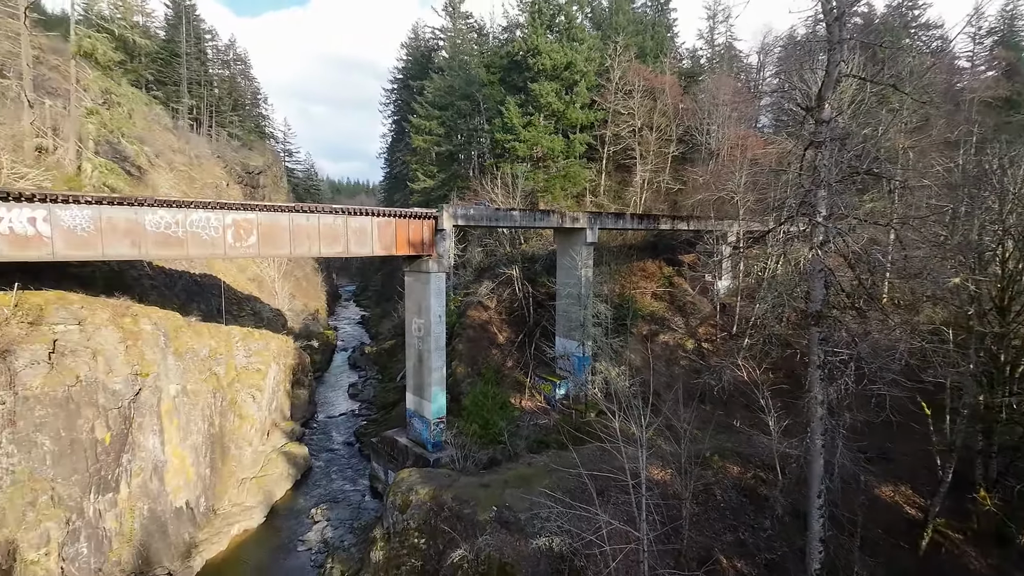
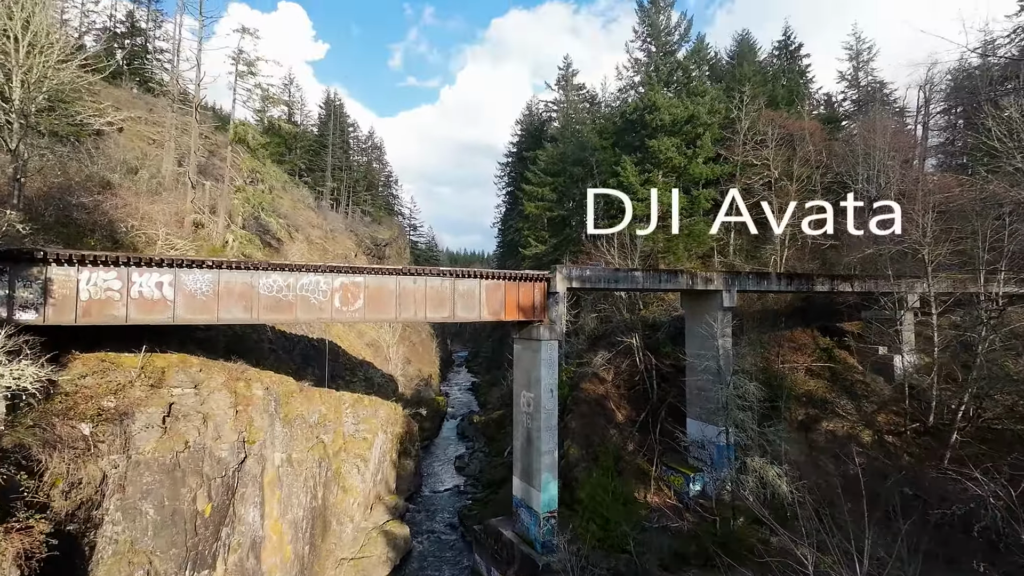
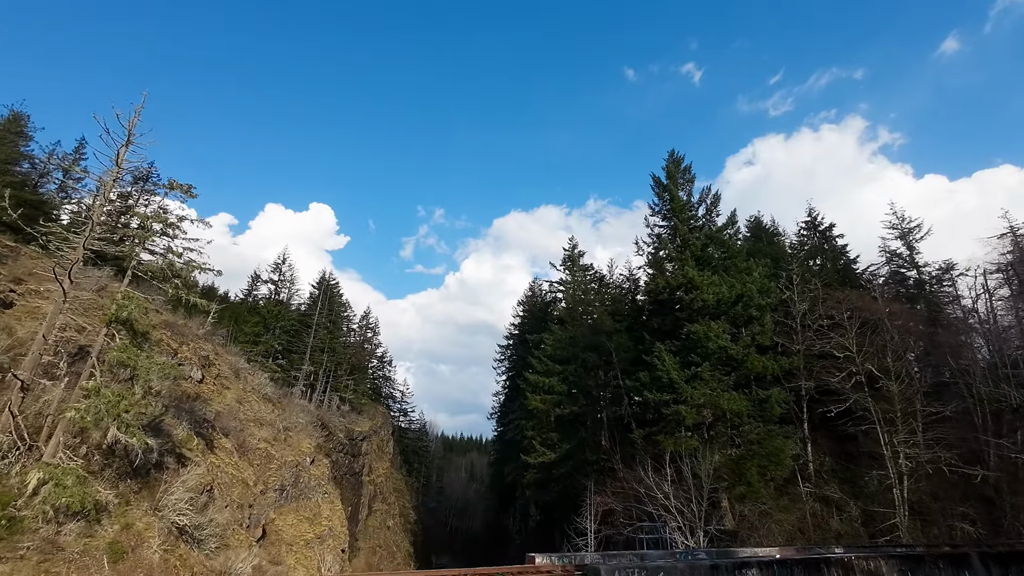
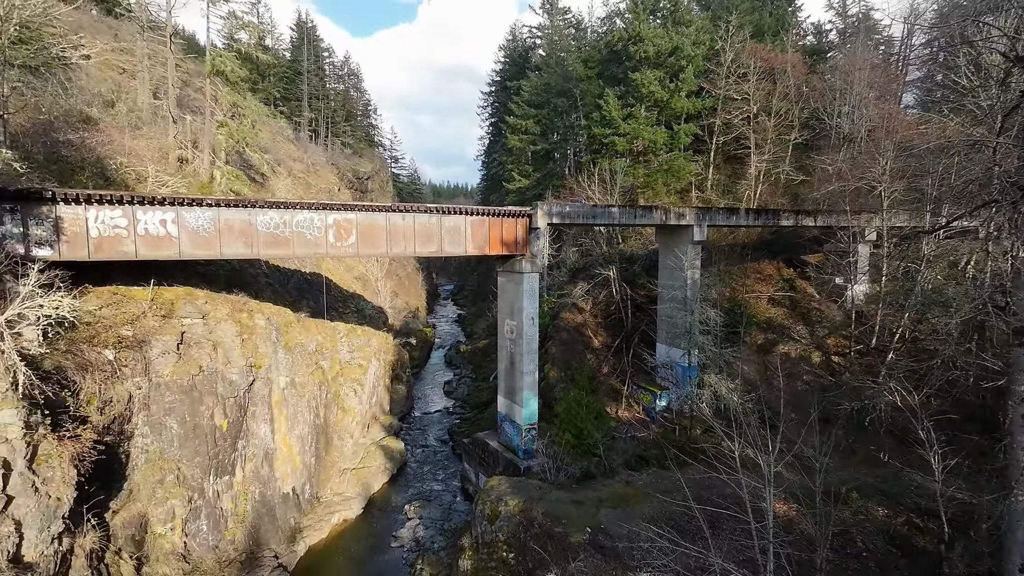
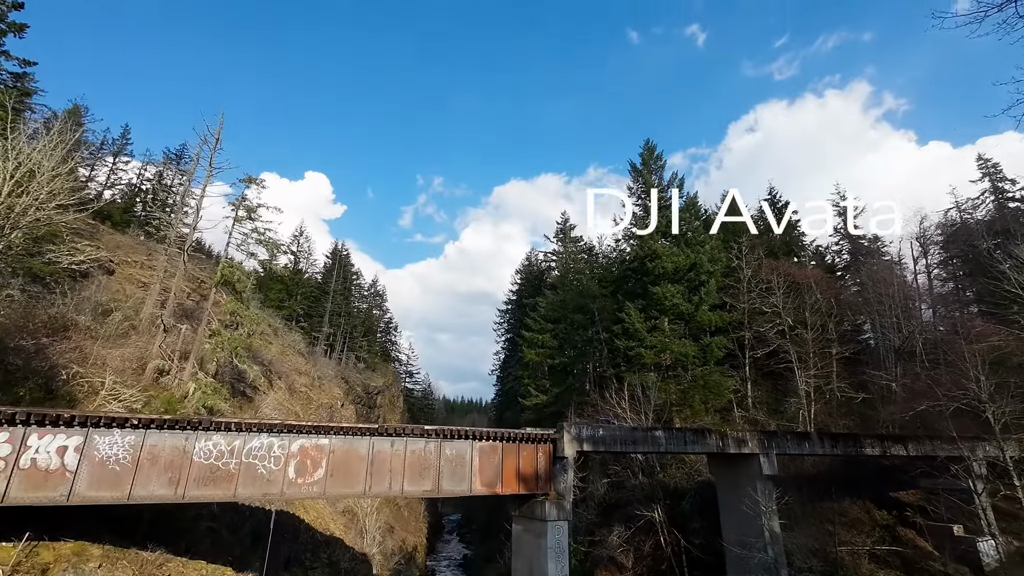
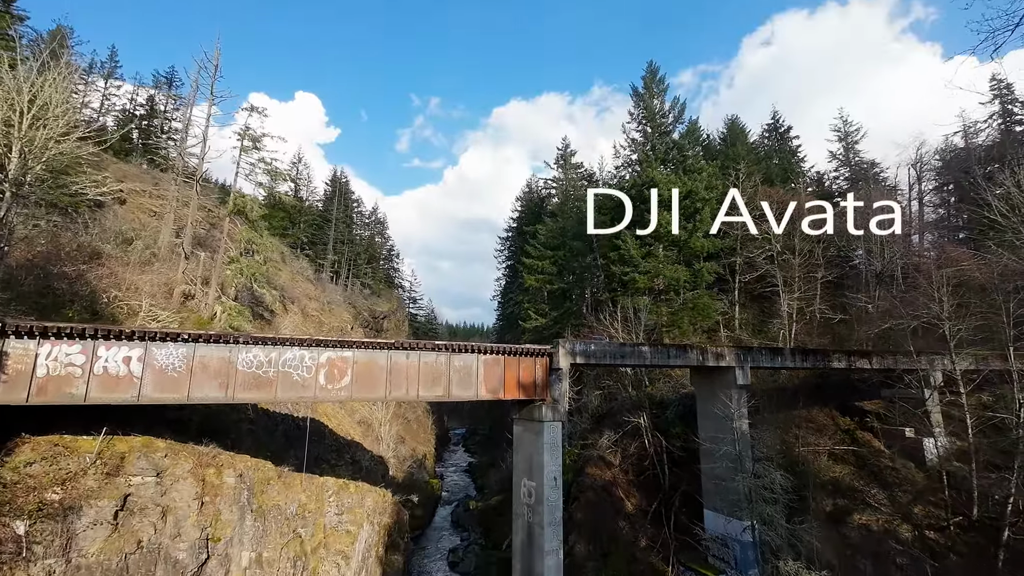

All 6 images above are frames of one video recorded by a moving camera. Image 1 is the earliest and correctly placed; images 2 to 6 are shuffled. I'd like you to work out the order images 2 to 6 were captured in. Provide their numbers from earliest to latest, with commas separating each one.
4, 2, 6, 5, 3
